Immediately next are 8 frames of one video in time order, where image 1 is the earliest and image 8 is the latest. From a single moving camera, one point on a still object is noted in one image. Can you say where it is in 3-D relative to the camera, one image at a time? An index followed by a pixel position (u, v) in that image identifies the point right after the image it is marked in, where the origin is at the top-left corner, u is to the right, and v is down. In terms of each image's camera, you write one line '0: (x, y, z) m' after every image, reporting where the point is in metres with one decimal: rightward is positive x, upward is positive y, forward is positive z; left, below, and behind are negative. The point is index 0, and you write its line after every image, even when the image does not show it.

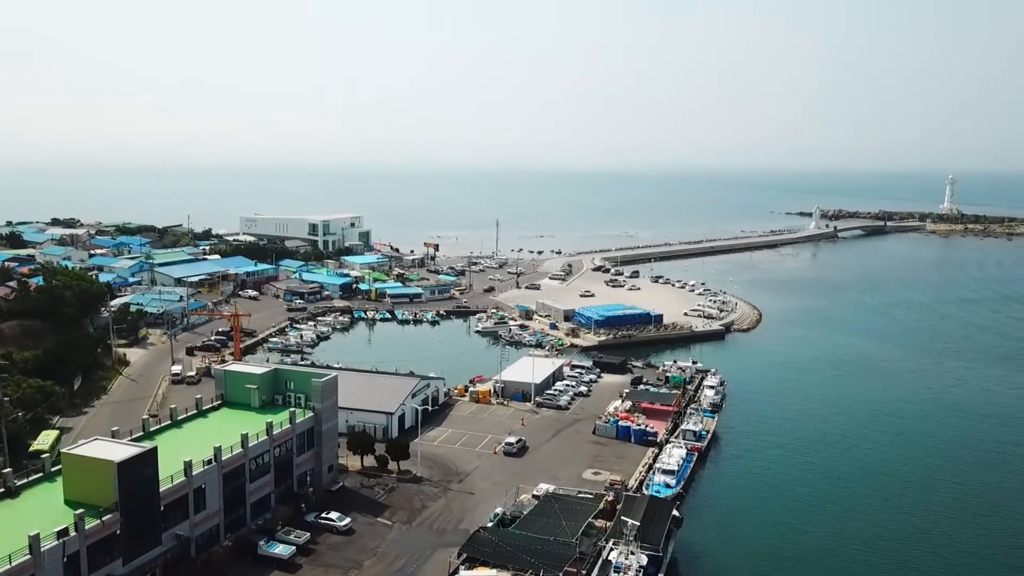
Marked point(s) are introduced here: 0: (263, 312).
0: (-5.2, -0.5, +18.7) m
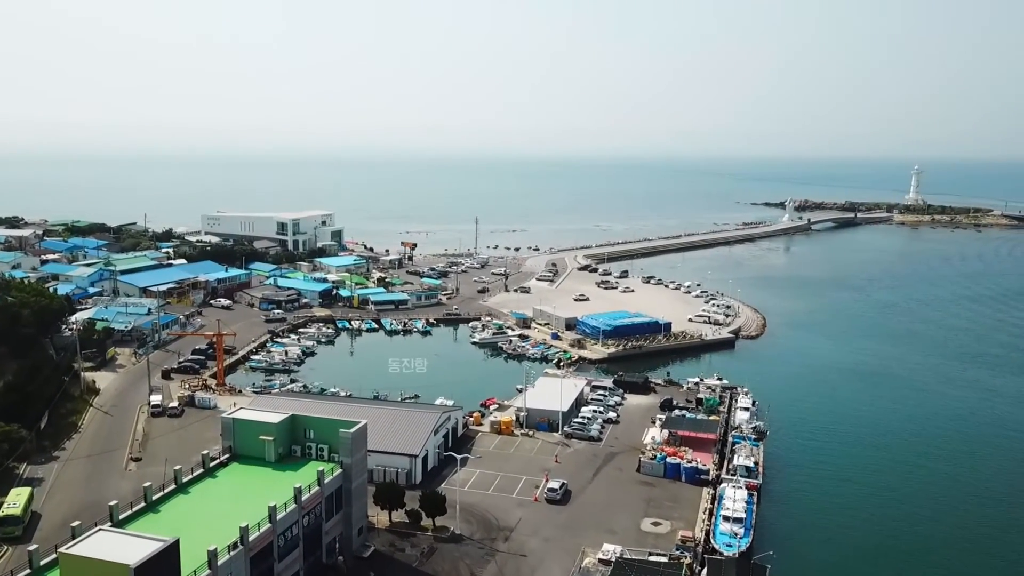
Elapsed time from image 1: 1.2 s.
0: (-5.2, -0.7, +17.2) m
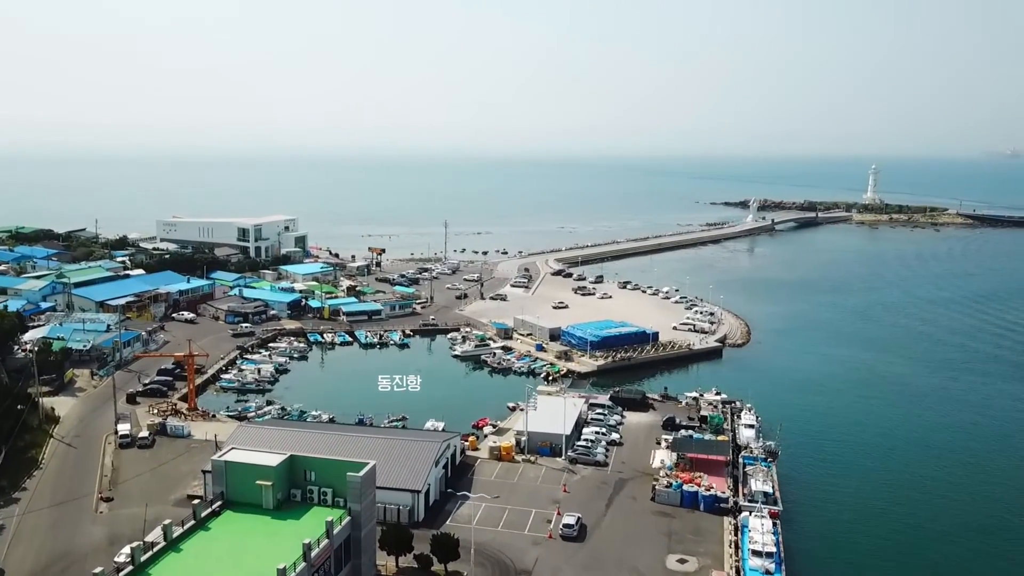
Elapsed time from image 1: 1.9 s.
0: (-5.6, -1.0, +16.2) m
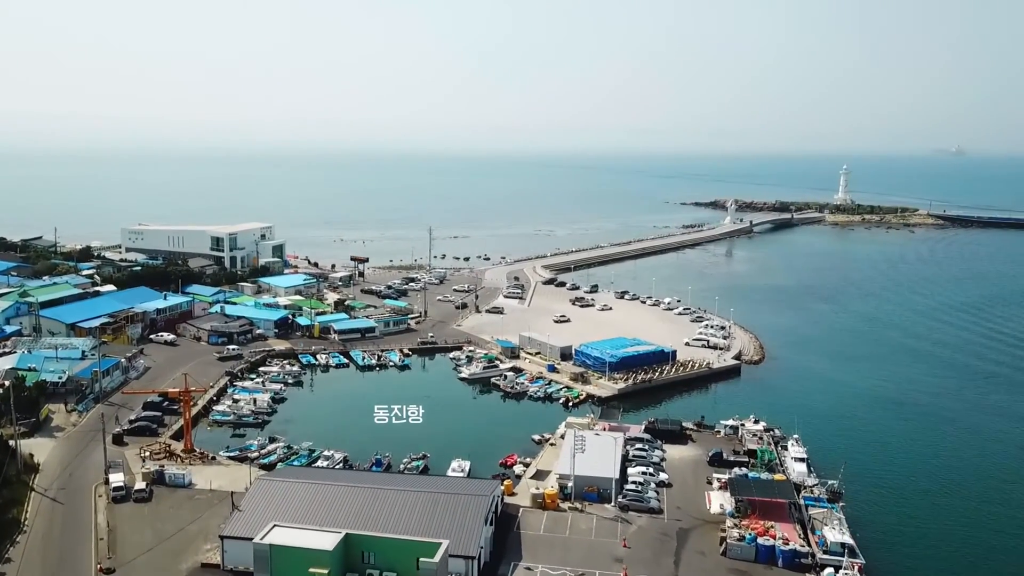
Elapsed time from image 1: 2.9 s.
0: (-5.4, -1.3, +14.9) m
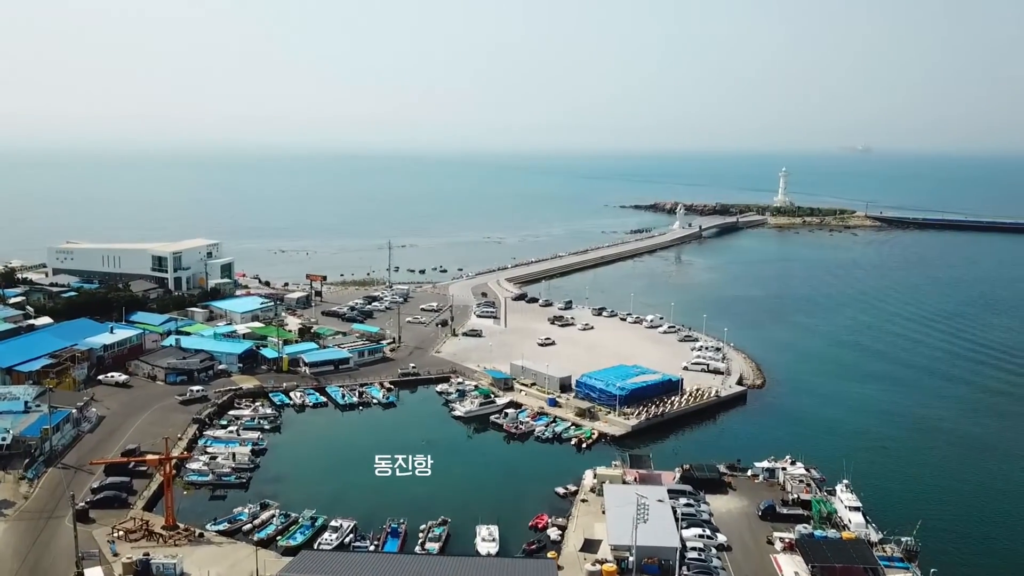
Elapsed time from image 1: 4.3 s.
0: (-5.3, -1.8, +13.1) m
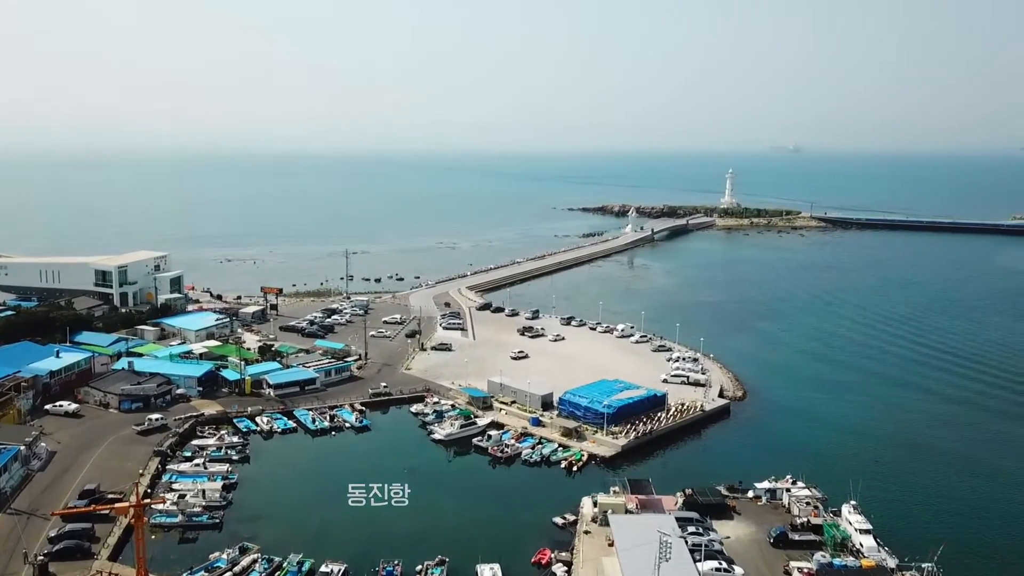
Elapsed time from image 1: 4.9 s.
0: (-5.5, -2.1, +12.1) m
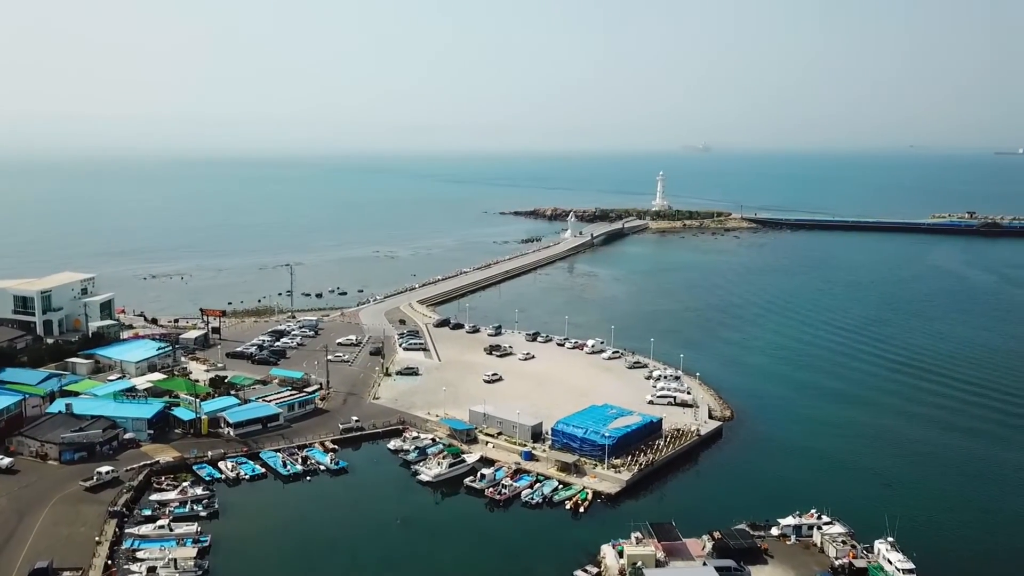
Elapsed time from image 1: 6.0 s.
0: (-5.4, -2.6, +10.5) m
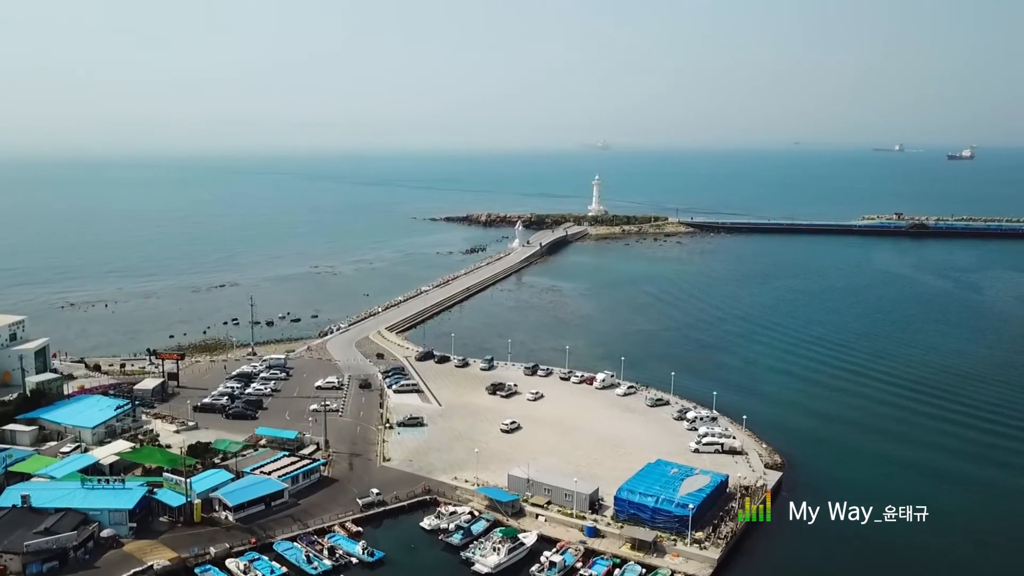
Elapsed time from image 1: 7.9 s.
0: (-4.4, -3.3, +8.1) m
